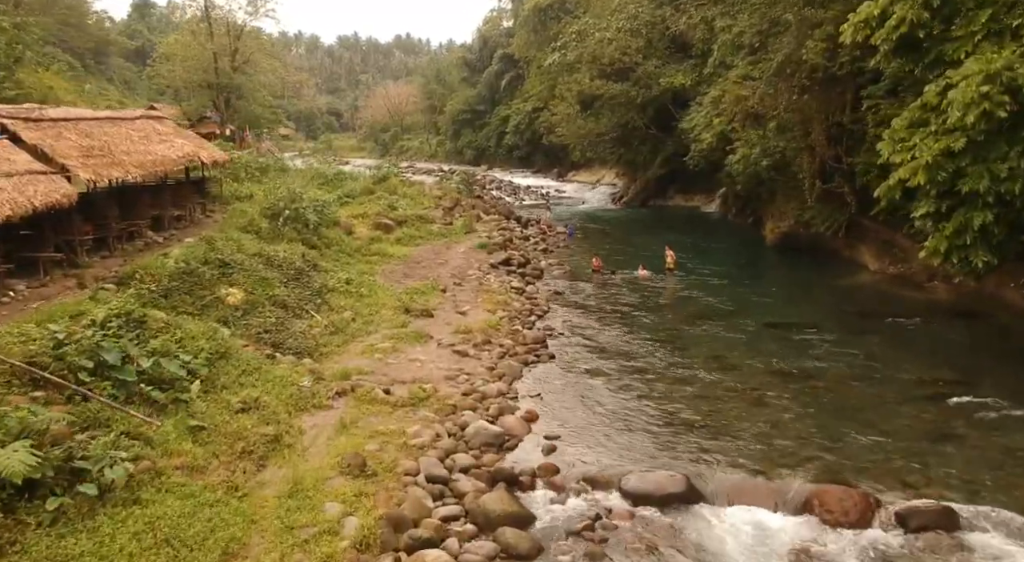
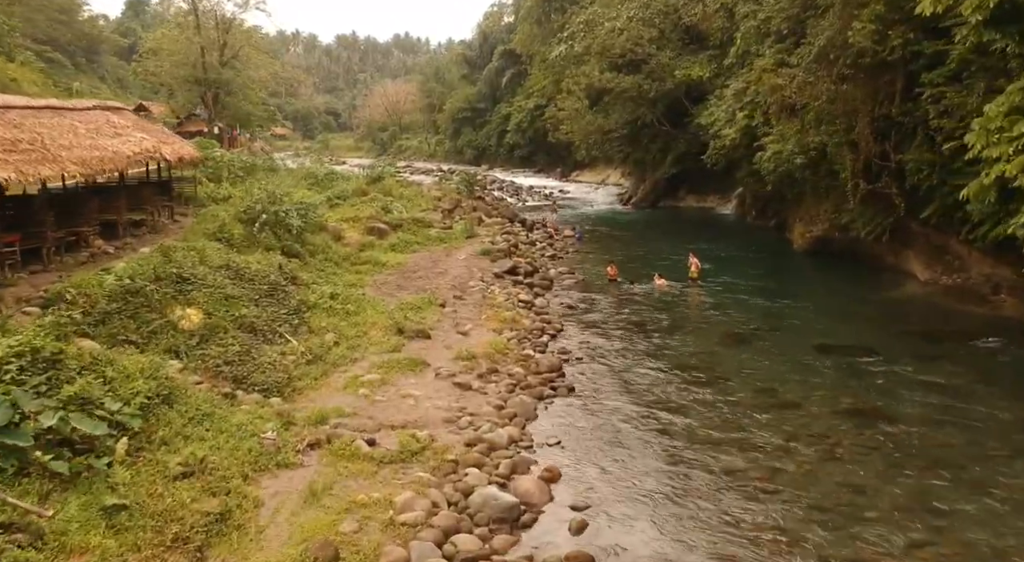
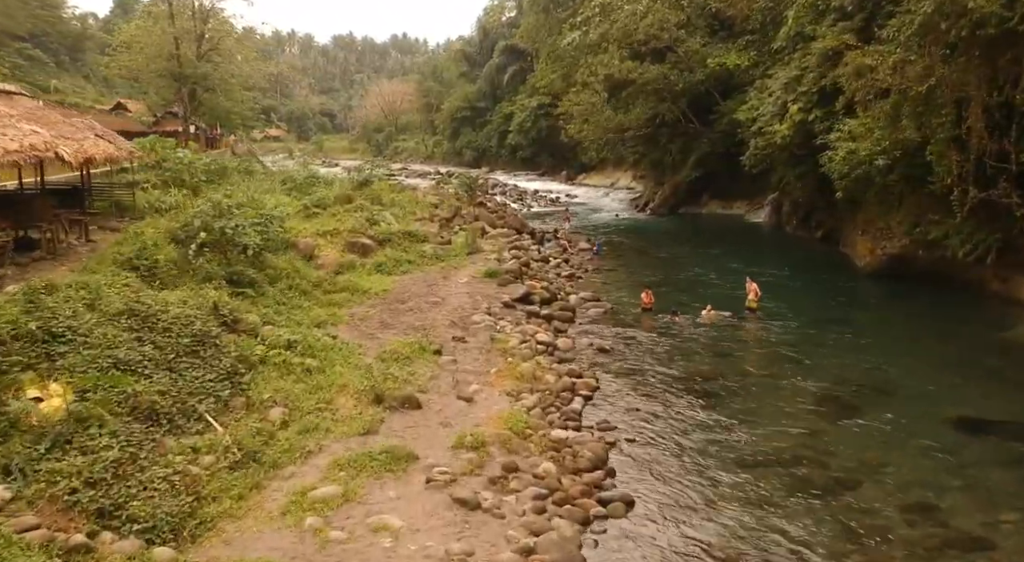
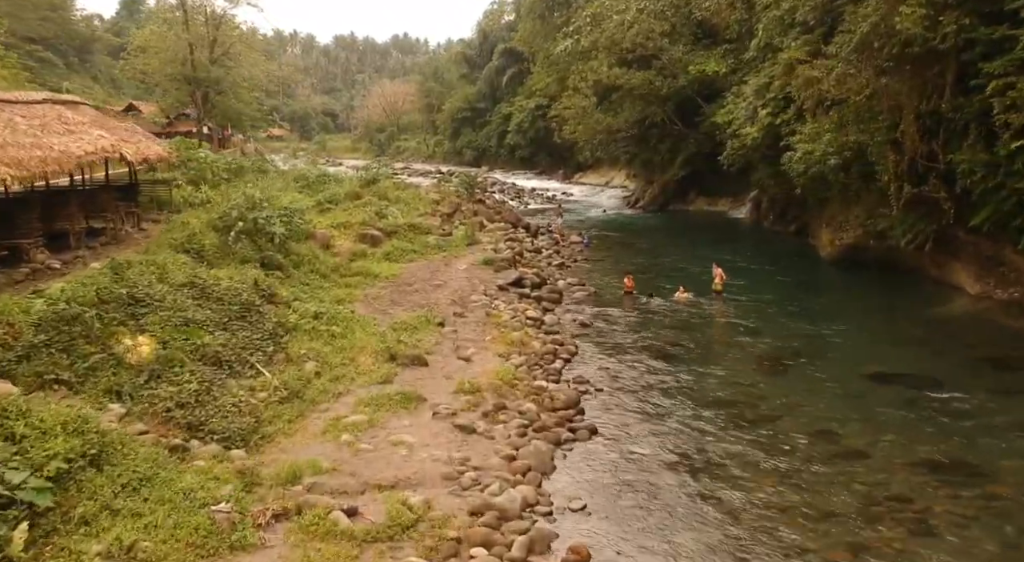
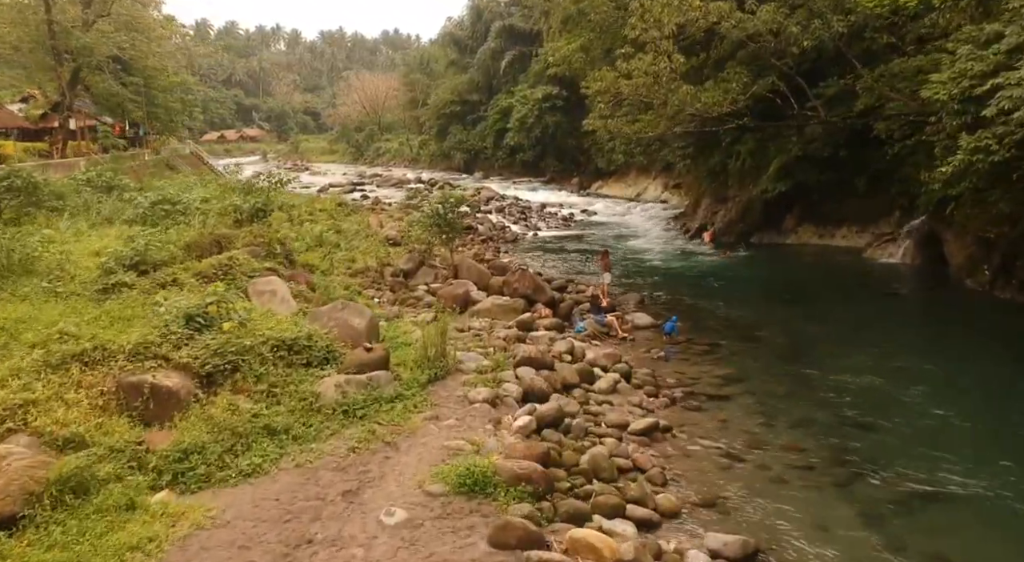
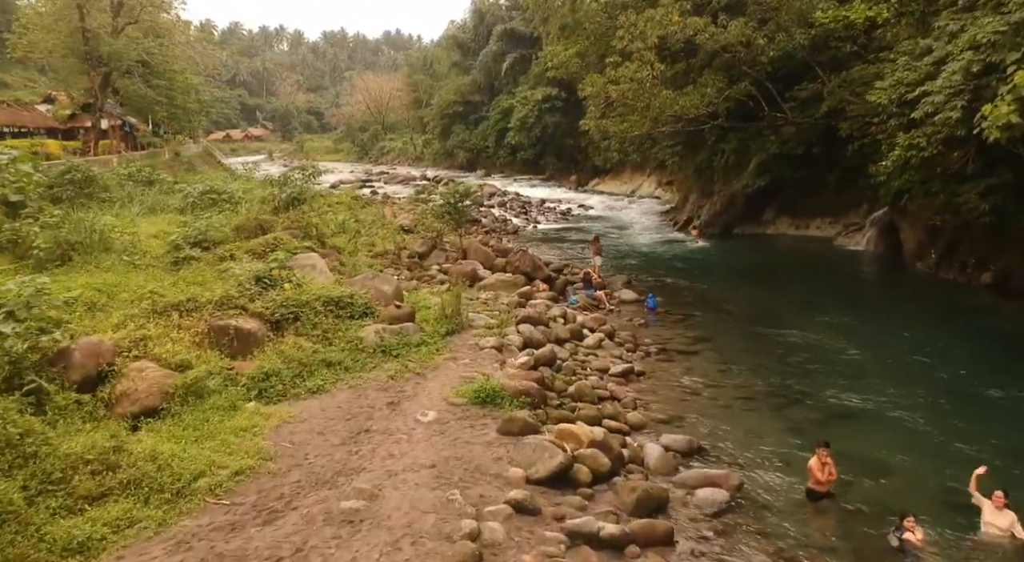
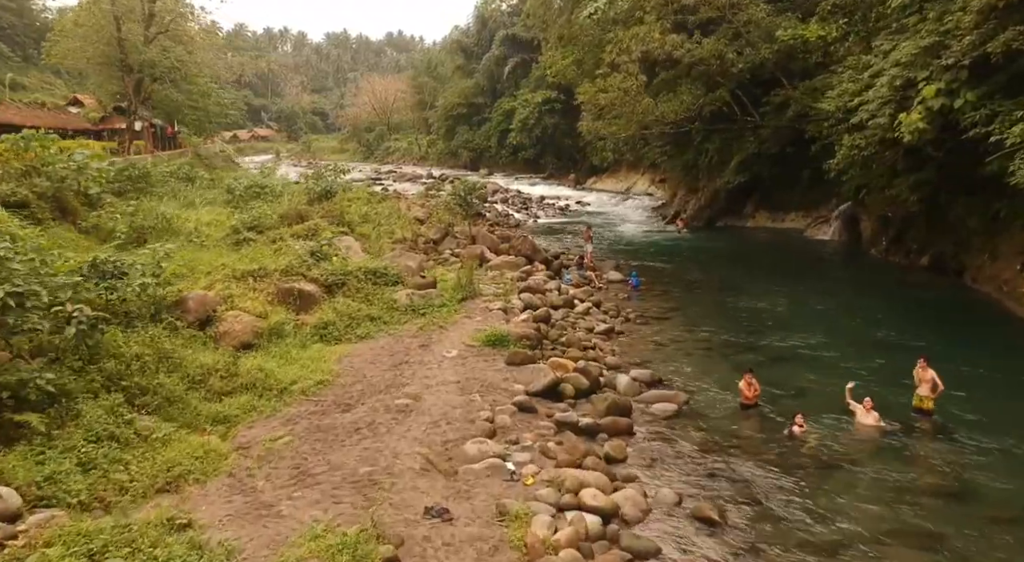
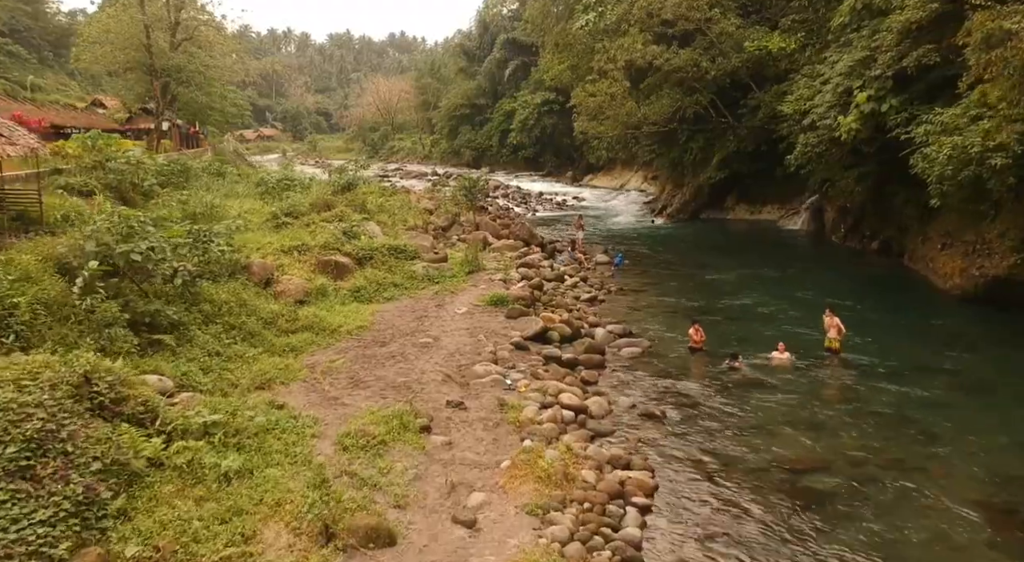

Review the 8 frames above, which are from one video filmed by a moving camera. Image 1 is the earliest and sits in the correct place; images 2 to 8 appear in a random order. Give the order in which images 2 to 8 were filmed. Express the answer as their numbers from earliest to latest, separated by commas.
2, 4, 3, 8, 7, 6, 5
